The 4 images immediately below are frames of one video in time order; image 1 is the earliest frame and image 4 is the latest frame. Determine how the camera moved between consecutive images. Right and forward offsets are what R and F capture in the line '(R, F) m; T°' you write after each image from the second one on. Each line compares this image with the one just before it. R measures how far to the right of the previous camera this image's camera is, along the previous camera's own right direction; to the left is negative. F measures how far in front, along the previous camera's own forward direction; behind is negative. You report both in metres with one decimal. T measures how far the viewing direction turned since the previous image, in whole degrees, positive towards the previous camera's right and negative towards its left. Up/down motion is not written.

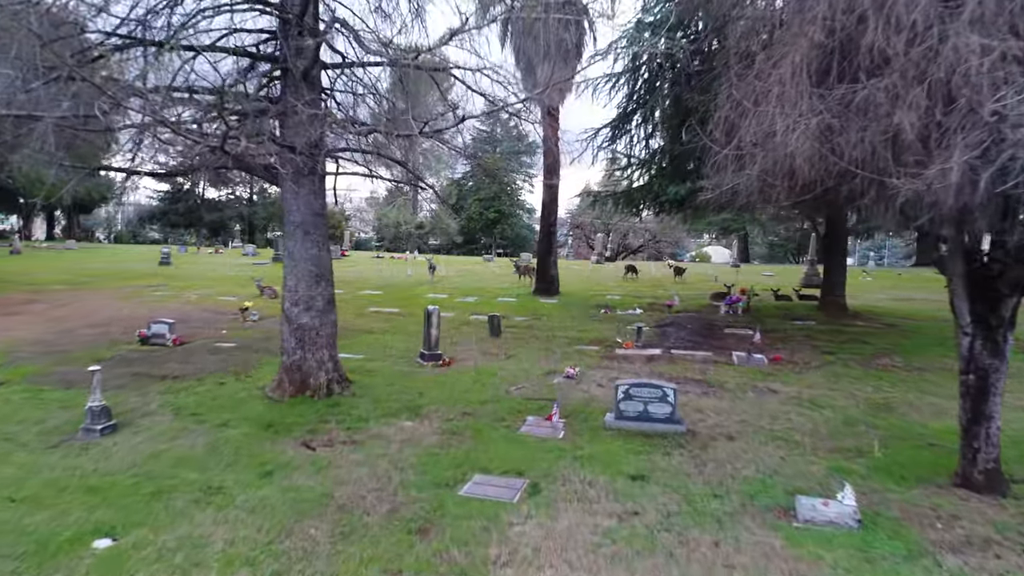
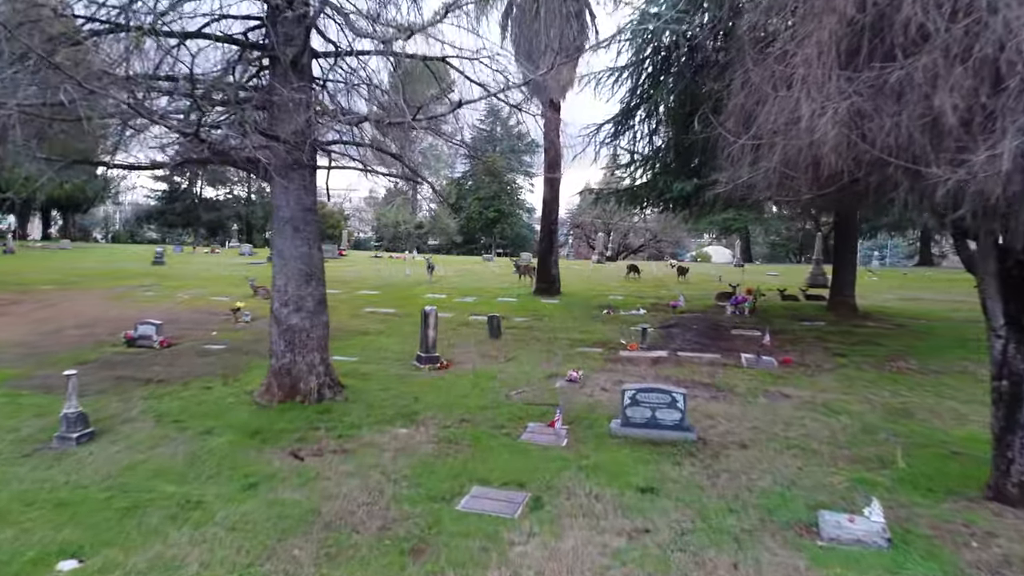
(0.0, +0.3) m; 0°
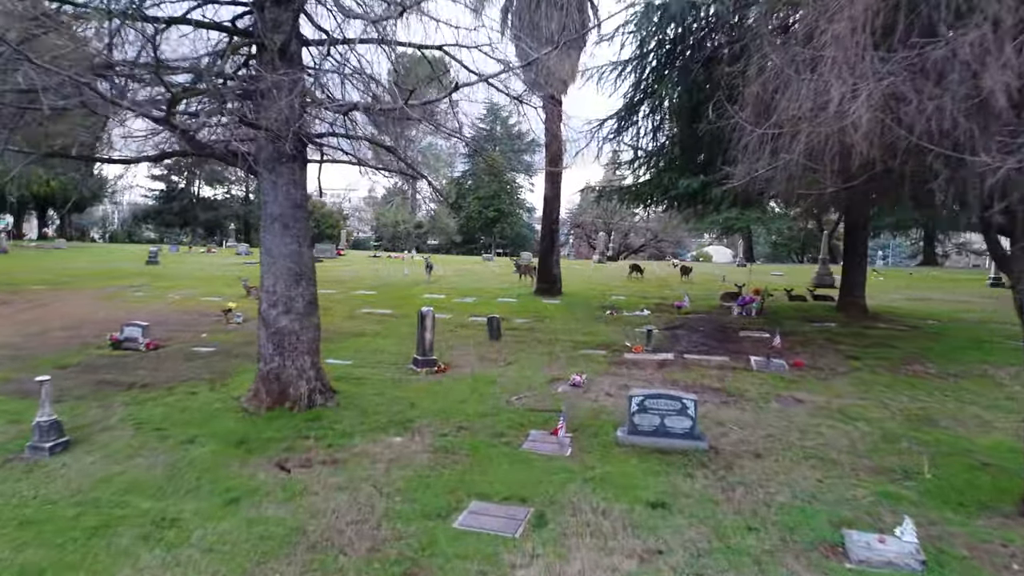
(0.0, +0.3) m; 0°
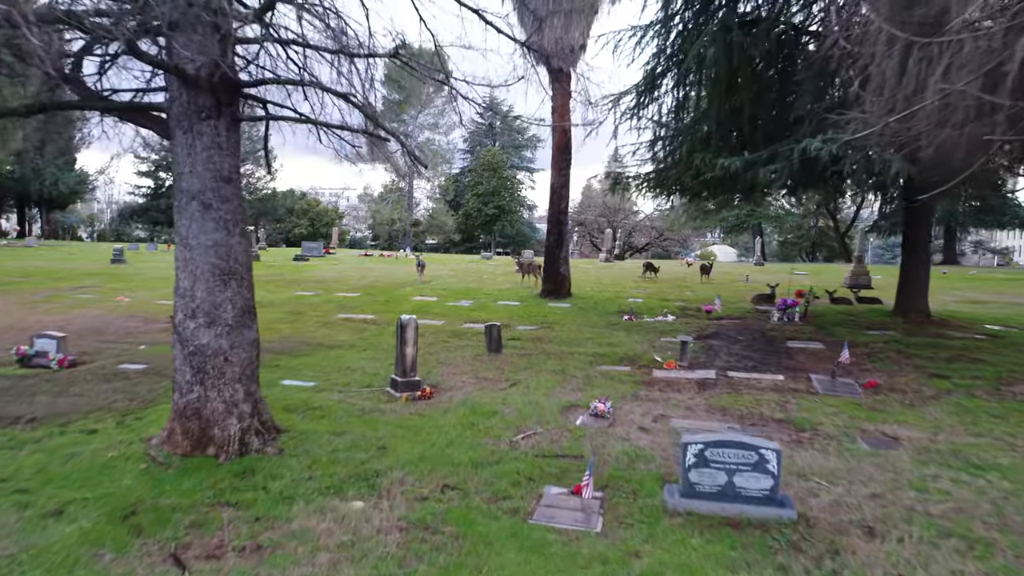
(0.0, +1.5) m; 0°
